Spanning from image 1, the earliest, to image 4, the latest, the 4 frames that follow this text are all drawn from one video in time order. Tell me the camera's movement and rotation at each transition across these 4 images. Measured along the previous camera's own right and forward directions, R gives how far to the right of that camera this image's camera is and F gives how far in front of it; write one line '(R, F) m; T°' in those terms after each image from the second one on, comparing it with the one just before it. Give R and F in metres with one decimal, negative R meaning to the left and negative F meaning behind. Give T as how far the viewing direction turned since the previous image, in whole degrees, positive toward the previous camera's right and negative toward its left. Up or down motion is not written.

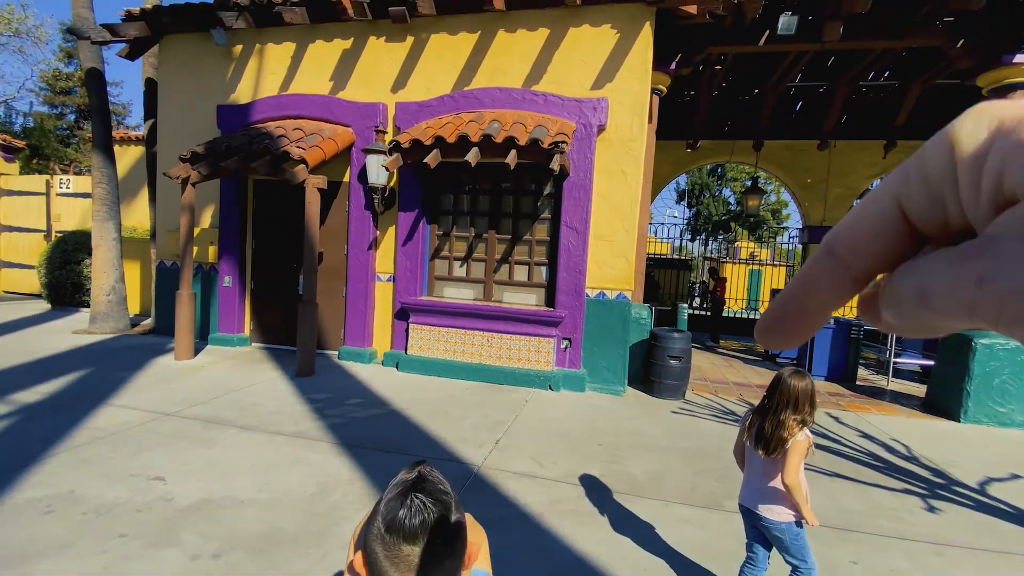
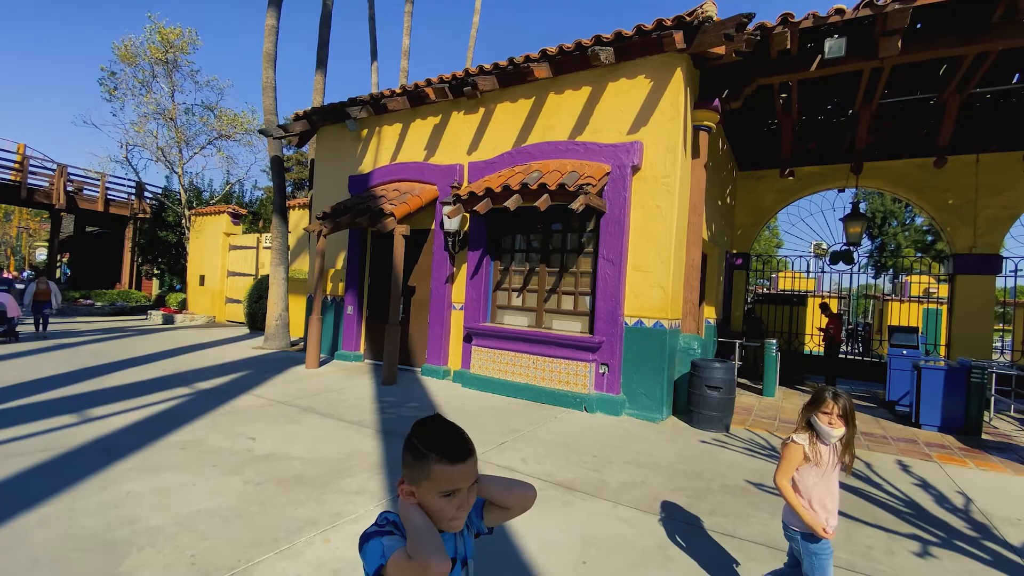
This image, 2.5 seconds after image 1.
(+1.5, -0.5) m; -18°
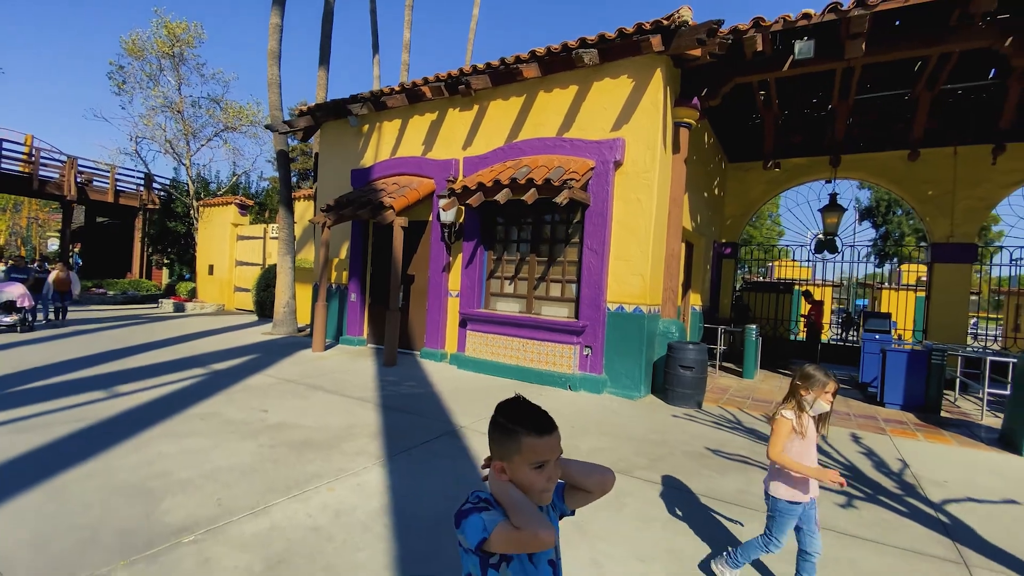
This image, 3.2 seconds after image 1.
(+0.2, -0.5) m; -1°
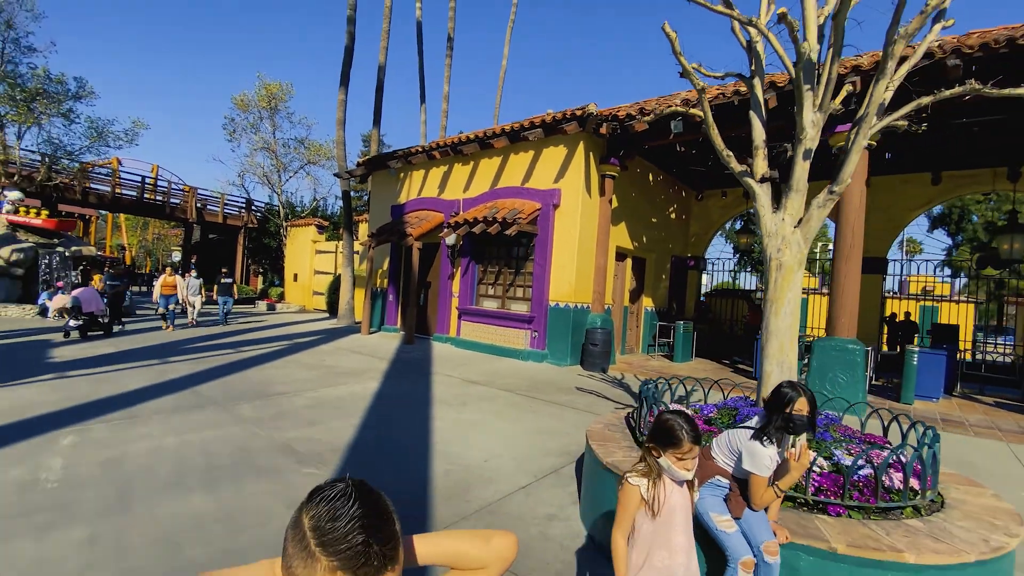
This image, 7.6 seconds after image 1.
(+1.9, -3.1) m; -8°
